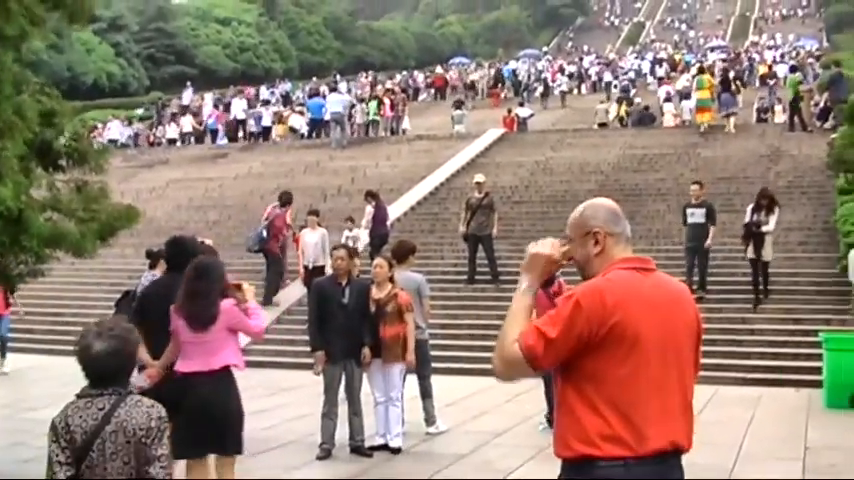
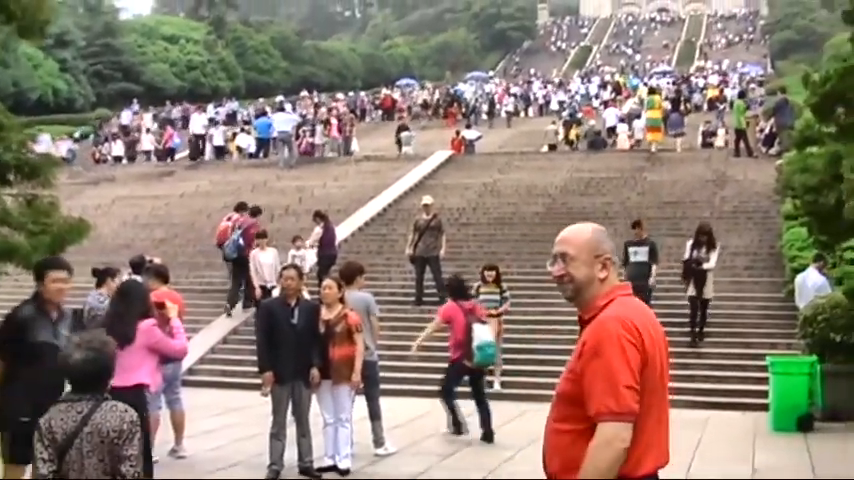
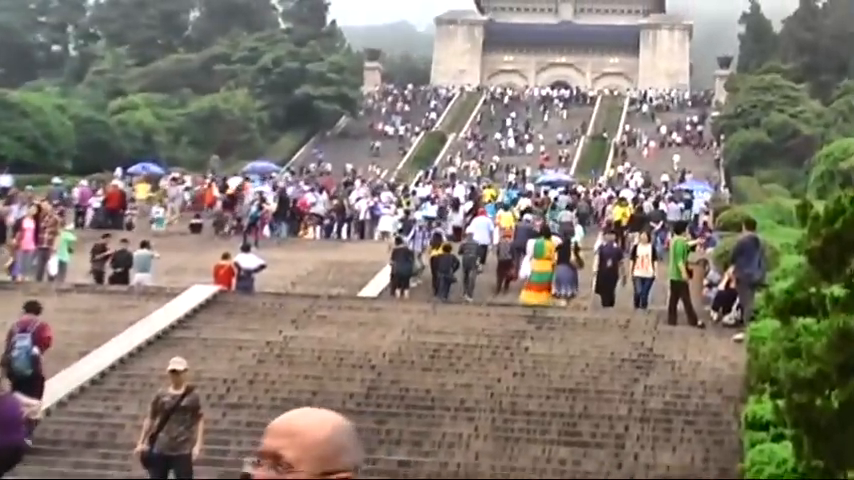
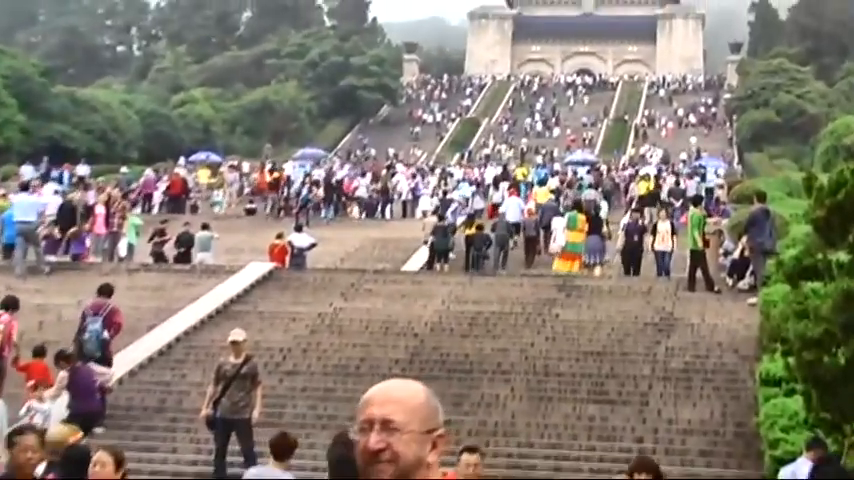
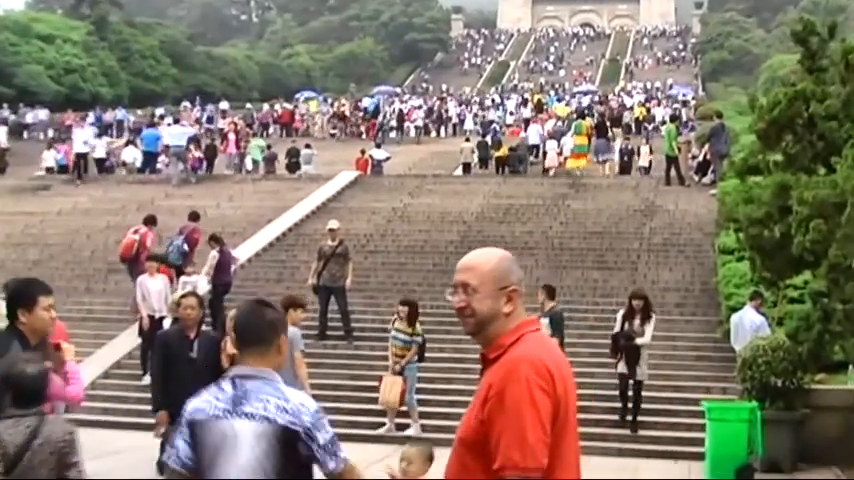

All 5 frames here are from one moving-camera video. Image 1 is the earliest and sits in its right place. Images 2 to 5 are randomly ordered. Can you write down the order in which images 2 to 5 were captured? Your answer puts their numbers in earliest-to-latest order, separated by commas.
2, 5, 4, 3
